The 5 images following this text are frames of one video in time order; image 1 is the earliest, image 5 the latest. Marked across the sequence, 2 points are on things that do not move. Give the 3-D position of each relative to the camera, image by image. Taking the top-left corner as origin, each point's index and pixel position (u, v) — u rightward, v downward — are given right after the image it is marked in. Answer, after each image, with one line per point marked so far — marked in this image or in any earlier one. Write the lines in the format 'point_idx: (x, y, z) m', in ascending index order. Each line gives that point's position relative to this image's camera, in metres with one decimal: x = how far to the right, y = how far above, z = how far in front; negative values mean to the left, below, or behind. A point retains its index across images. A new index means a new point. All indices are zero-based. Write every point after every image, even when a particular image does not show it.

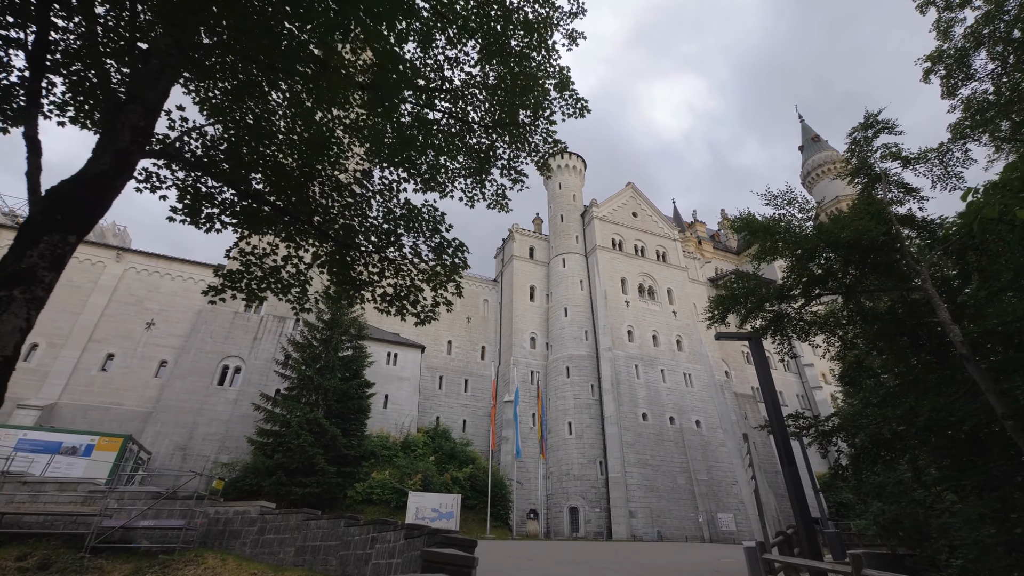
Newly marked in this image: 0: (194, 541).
0: (-6.9, -5.5, +11.1) m
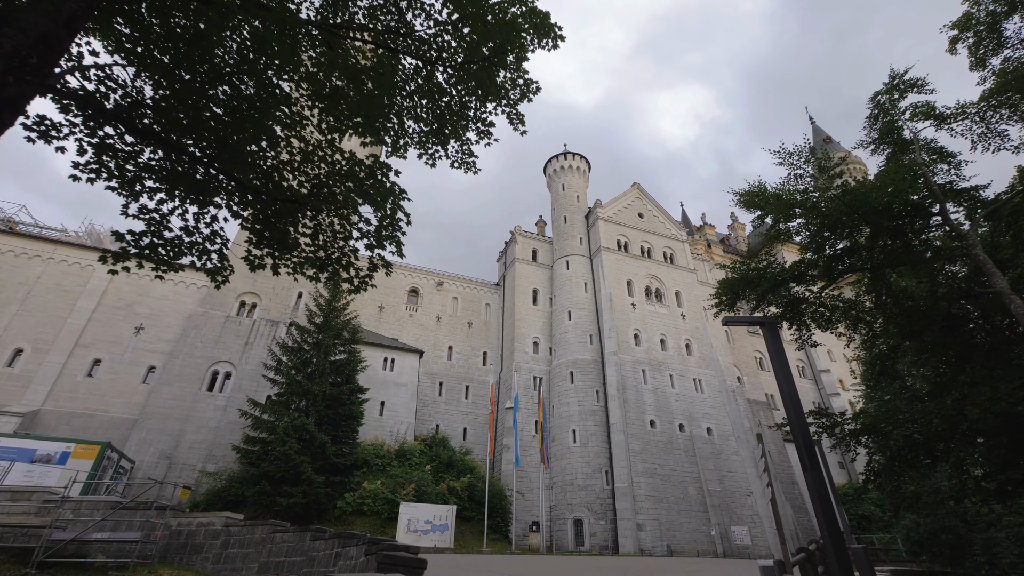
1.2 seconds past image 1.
0: (-7.1, -5.3, +10.2) m
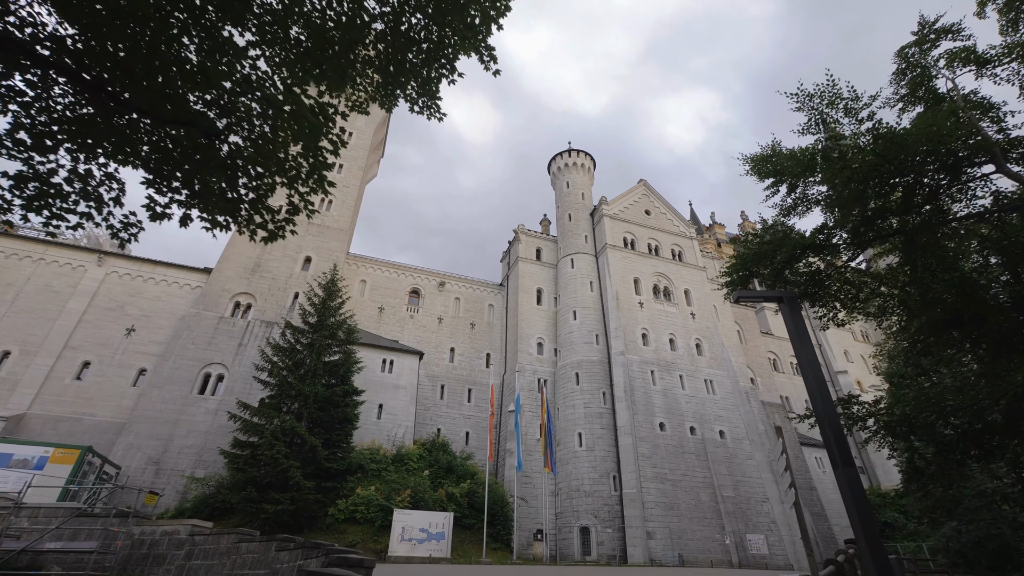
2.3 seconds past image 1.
0: (-7.3, -5.1, +9.3) m
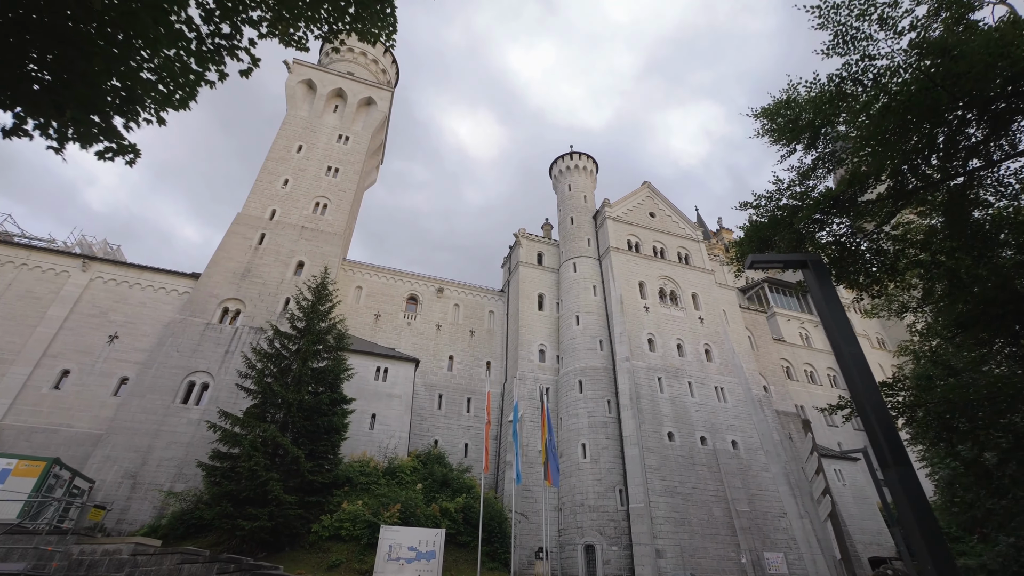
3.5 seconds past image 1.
0: (-7.5, -4.9, +8.3) m
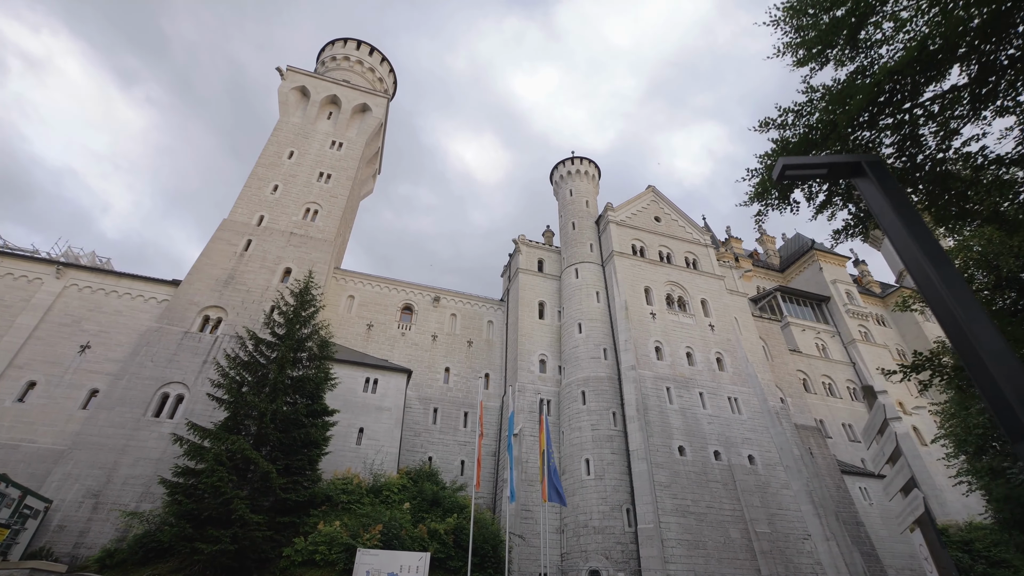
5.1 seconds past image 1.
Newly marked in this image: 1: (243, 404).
0: (-7.8, -4.6, +6.8) m
1: (-8.4, -3.7, +16.1) m
